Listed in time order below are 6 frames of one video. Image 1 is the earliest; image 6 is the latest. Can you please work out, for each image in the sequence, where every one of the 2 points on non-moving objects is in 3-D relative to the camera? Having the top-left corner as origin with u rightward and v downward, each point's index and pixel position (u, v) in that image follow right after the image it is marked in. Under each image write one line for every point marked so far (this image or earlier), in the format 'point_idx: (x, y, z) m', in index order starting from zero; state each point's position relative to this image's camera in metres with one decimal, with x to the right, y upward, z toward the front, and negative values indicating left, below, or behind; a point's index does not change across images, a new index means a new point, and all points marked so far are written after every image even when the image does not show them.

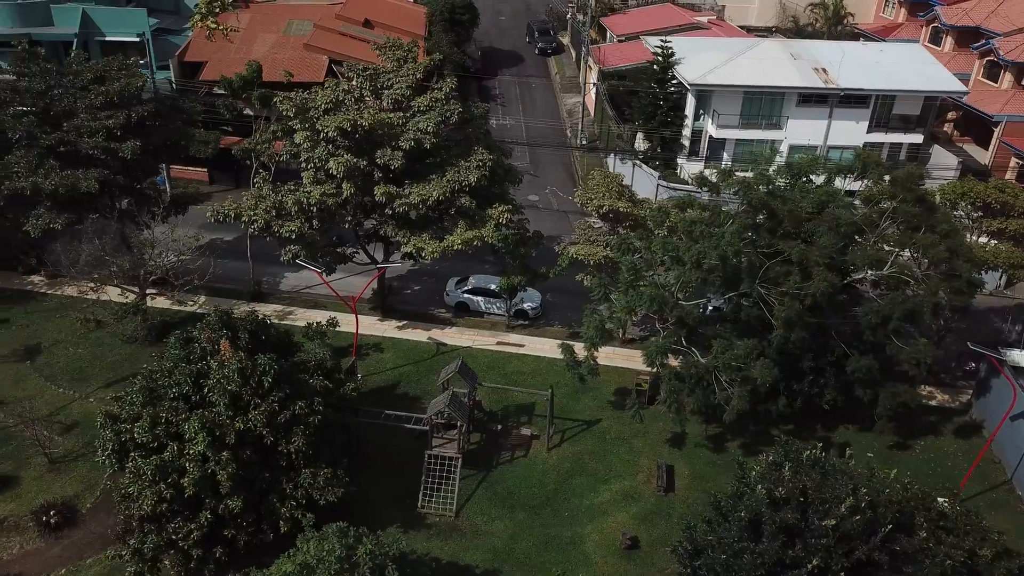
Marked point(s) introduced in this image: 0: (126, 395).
0: (-7.8, -2.2, +16.2) m
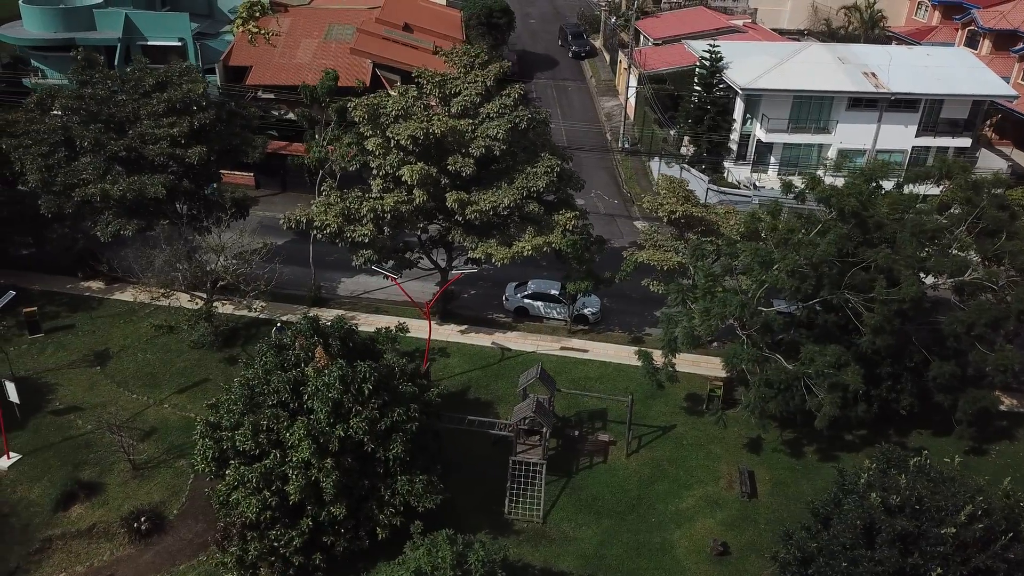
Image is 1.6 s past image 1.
0: (-5.8, -2.3, +16.3) m
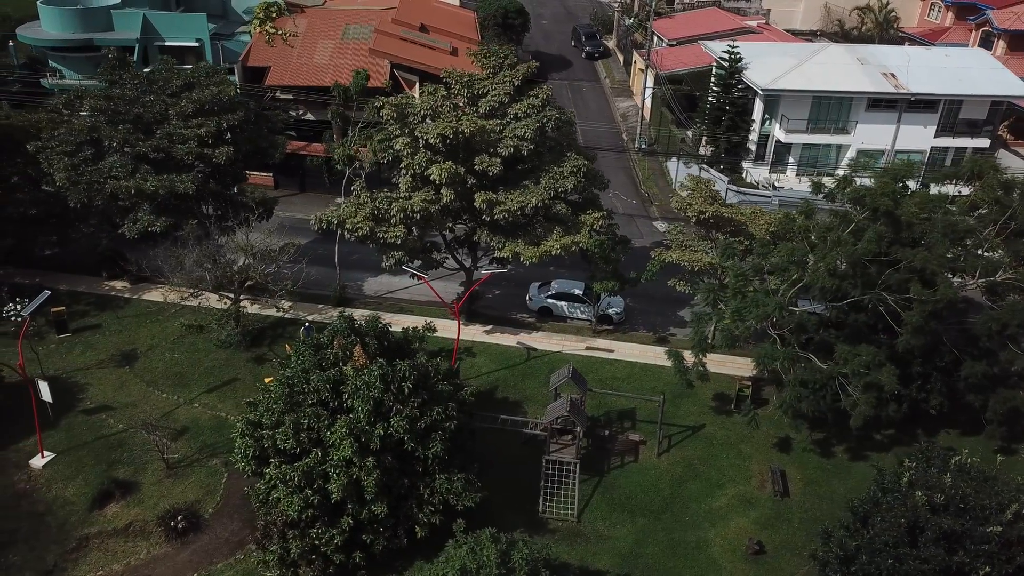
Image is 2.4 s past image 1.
0: (-5.1, -2.3, +16.3) m
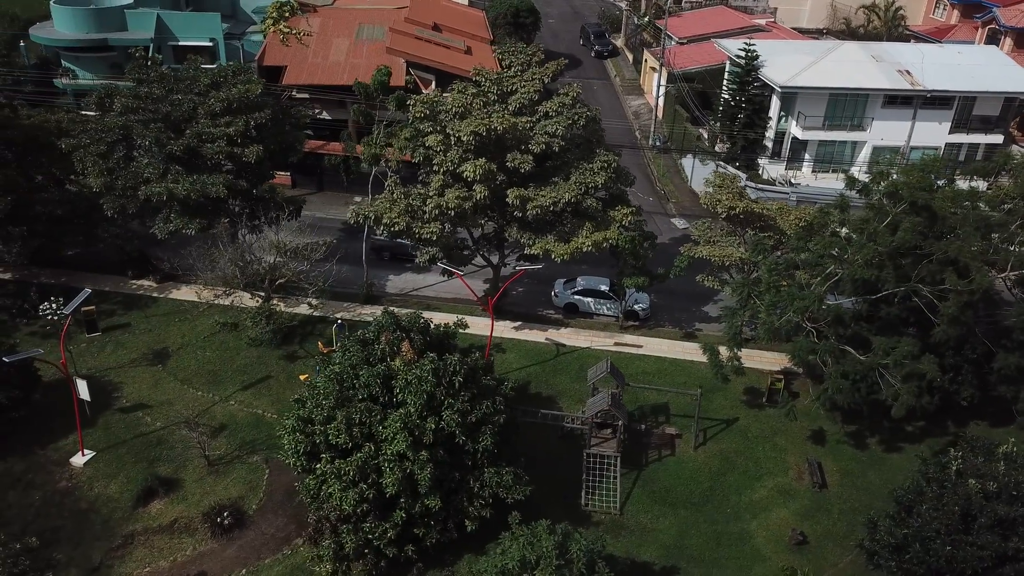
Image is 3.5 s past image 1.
0: (-4.1, -2.2, +16.4) m
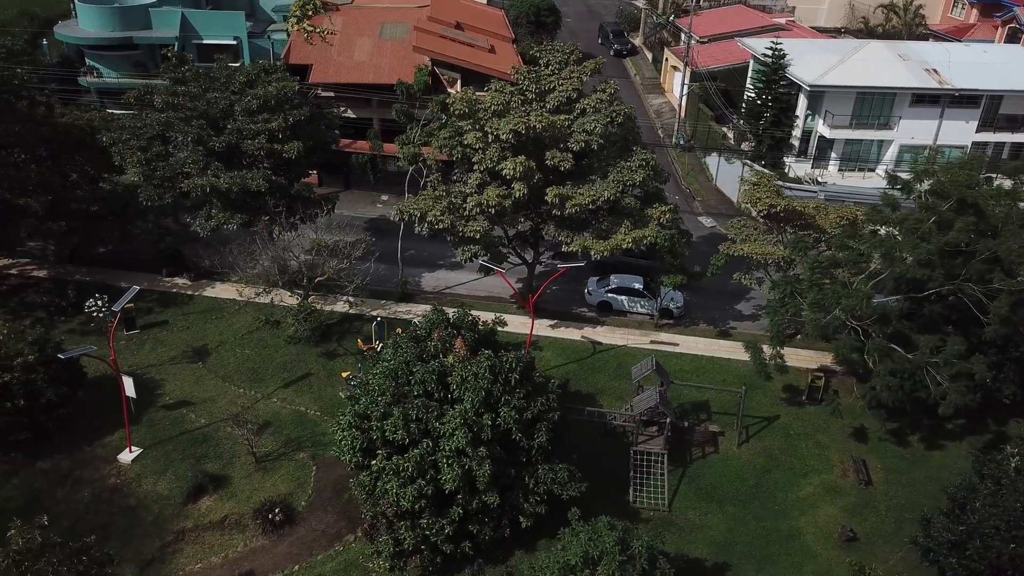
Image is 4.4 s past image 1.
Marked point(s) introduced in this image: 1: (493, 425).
0: (-3.0, -2.2, +16.5) m
1: (-0.4, -2.7, +15.9) m
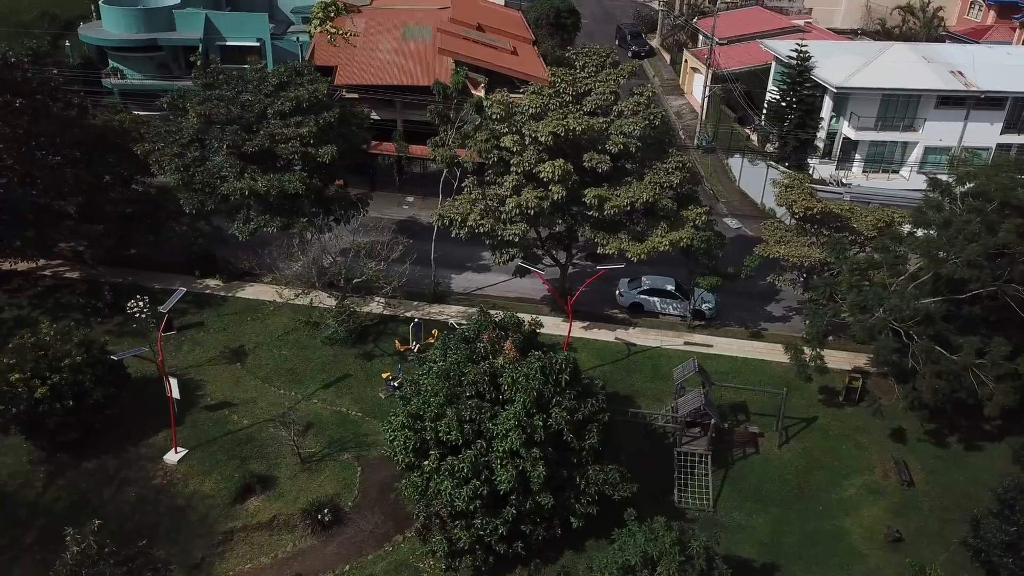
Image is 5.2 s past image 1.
0: (-1.9, -2.2, +16.6) m
1: (+0.7, -2.8, +16.0) m
